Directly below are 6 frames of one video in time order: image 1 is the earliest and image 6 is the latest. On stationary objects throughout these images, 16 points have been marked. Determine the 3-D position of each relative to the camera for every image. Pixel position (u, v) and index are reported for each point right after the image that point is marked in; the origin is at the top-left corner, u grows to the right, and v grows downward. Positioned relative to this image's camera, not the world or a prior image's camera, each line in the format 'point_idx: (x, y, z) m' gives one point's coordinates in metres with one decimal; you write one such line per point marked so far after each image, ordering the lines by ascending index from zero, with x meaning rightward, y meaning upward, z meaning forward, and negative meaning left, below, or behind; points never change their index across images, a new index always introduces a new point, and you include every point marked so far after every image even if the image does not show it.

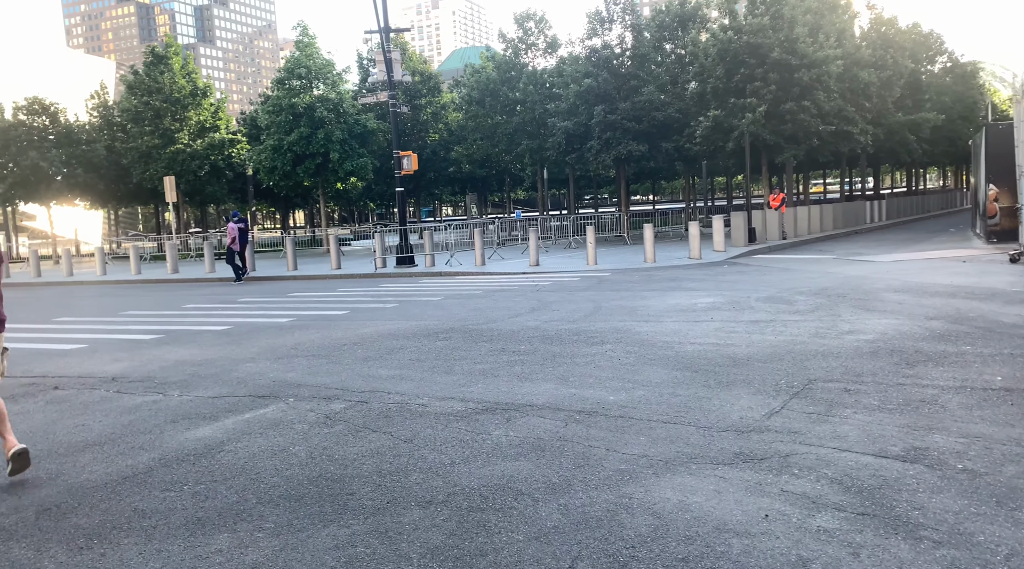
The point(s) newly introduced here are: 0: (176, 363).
0: (-3.7, -0.9, +9.8) m
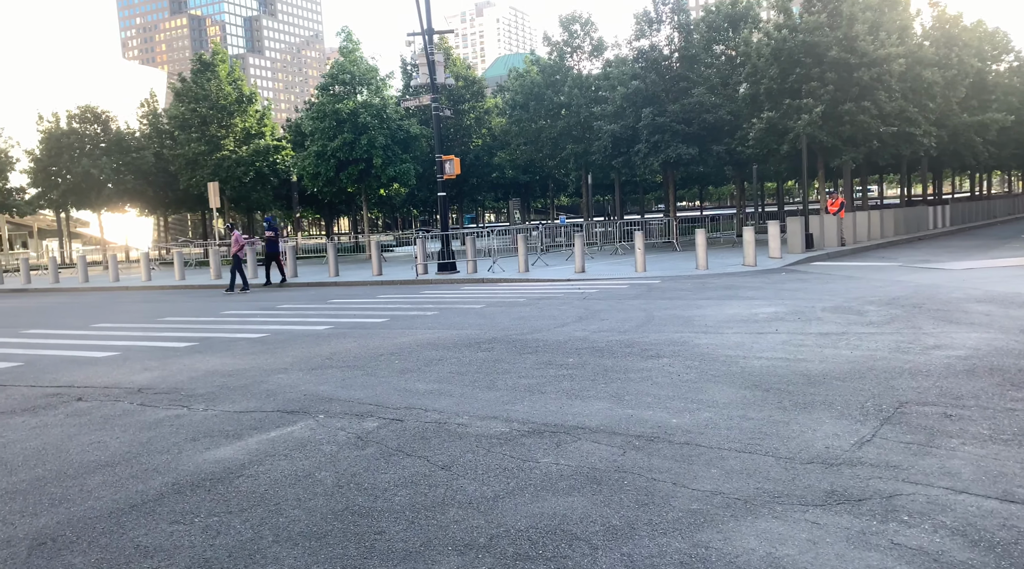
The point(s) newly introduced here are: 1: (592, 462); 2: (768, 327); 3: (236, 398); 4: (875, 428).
0: (-3.2, -0.9, +9.3) m
1: (+0.5, -1.0, +5.2) m
2: (+3.0, -0.5, +10.4) m
3: (-2.4, -1.0, +7.9) m
4: (+2.2, -0.9, +5.4) m
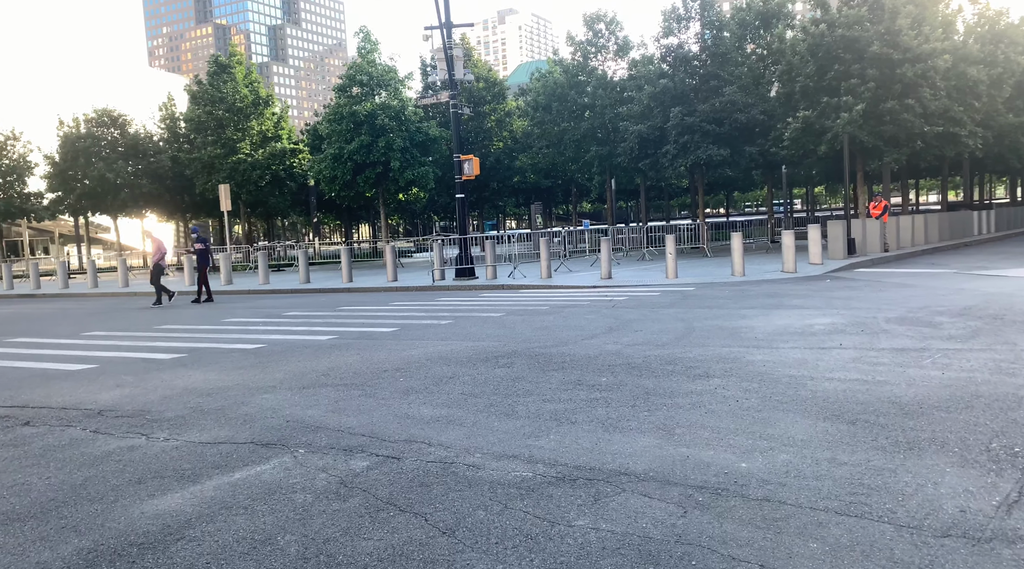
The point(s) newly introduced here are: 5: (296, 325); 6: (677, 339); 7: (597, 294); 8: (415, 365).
0: (-3.0, -1.0, +8.1) m
1: (+0.6, -1.1, +3.9) m
2: (+3.2, -0.6, +9.0) m
3: (-2.3, -1.0, +6.6) m
4: (+2.3, -0.9, +4.1) m
5: (-3.6, -0.6, +14.8) m
6: (+1.8, -0.6, +9.8) m
7: (+1.6, -0.2, +16.8) m
8: (-1.0, -0.8, +9.0) m
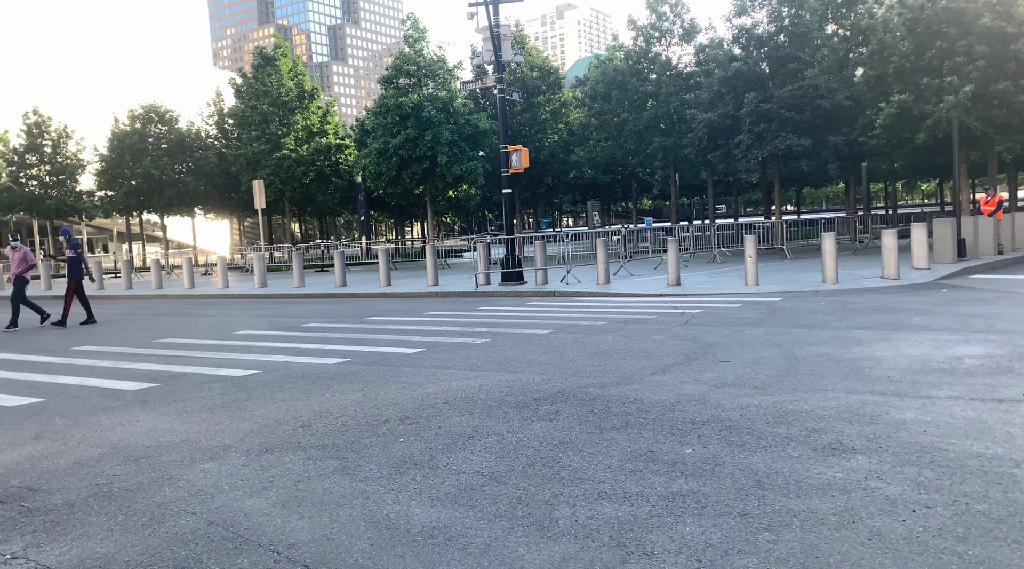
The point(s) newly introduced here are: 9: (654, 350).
0: (-2.7, -1.1, +5.9) m
1: (+0.6, -1.2, +1.5) m
2: (+3.5, -0.7, +6.5) m
3: (-2.1, -1.2, +4.4) m
4: (+2.3, -1.1, +1.6) m
5: (-2.9, -0.8, +12.7) m
6: (+2.2, -0.8, +7.3) m
7: (+2.5, -0.3, +14.4) m
8: (-0.6, -1.0, +6.8) m
9: (+1.5, -0.7, +9.4) m
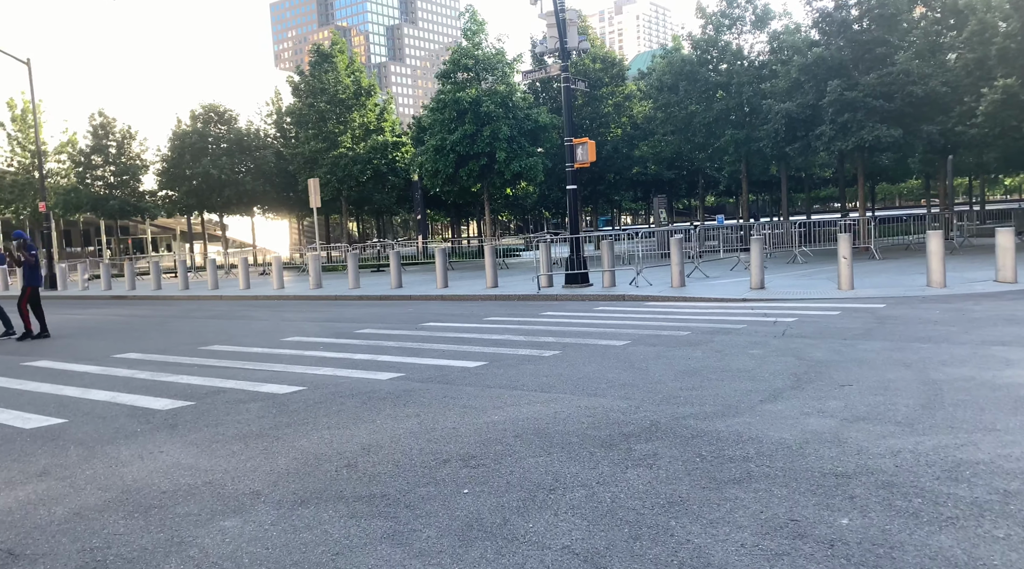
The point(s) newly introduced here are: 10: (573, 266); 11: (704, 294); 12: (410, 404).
0: (-2.2, -1.2, +4.9) m
1: (+0.8, -1.3, +0.3) m
2: (+4.1, -0.8, +5.0) m
3: (-1.7, -1.3, +3.4) m
4: (+2.6, -1.2, +0.3) m
5: (-1.9, -0.8, +11.7) m
6: (+2.8, -0.8, +6.0) m
7: (+3.5, -0.4, +13.0) m
8: (-0.1, -1.0, +5.6) m
9: (+2.2, -0.8, +8.1) m
10: (+1.3, +0.4, +18.9) m
11: (+3.5, -0.2, +16.1) m
12: (-0.8, -1.0, +7.2) m
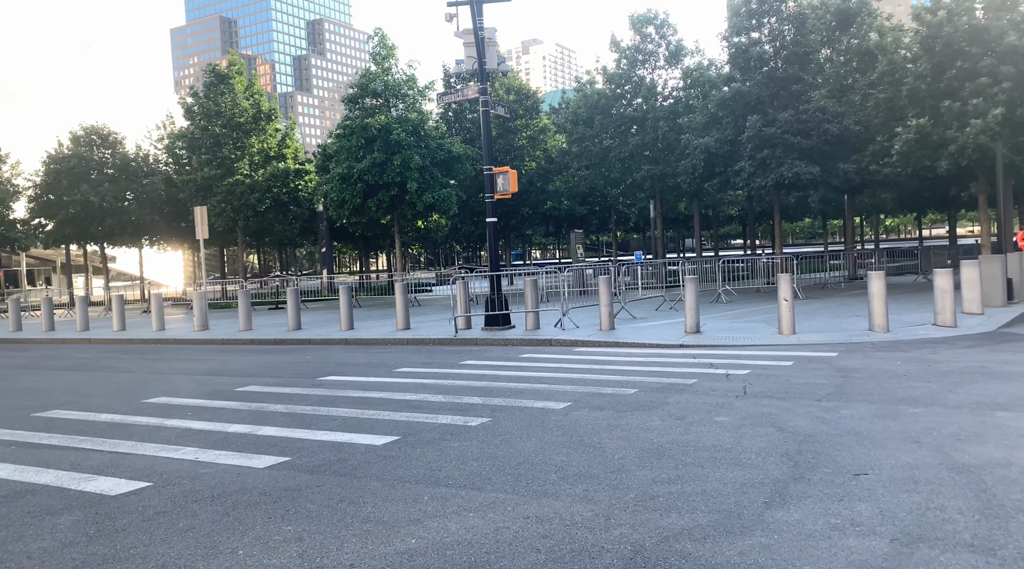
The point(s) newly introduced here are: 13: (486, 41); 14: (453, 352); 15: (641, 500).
0: (-2.4, -1.5, +2.8) m
1: (+1.0, -1.4, -1.5) m
2: (+3.8, -1.1, +3.6) m
3: (-1.7, -1.5, +1.3) m
4: (+2.8, -1.3, -1.3) m
5: (-2.9, -1.4, +9.5) m
6: (+2.4, -1.2, +4.4) m
7: (+2.4, -1.0, +11.5) m
8: (-0.4, -1.4, +3.7) m
9: (+1.6, -1.2, +6.5) m
10: (-0.4, -0.4, +17.2) m
11: (+2.1, -0.9, +14.6) m
12: (-1.3, -1.4, +5.2) m
13: (-0.6, +4.9, +18.2) m
14: (-1.0, -1.1, +14.6) m
15: (+0.8, -1.3, +5.3) m
